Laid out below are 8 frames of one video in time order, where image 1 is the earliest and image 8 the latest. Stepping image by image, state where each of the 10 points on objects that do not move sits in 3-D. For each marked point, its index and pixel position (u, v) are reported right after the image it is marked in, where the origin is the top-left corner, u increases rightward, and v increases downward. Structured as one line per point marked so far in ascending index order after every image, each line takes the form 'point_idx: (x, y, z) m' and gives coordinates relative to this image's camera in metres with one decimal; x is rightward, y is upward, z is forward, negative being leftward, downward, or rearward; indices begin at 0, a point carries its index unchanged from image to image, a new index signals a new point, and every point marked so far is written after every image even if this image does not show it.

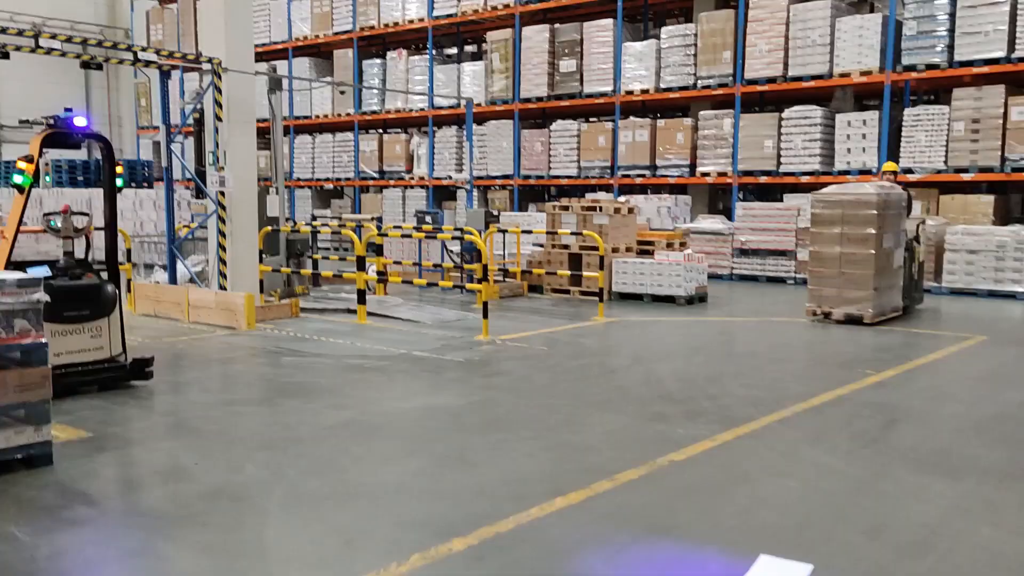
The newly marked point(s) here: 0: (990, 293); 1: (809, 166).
0: (+5.8, -0.1, +10.7) m
1: (+4.2, +1.7, +12.3) m
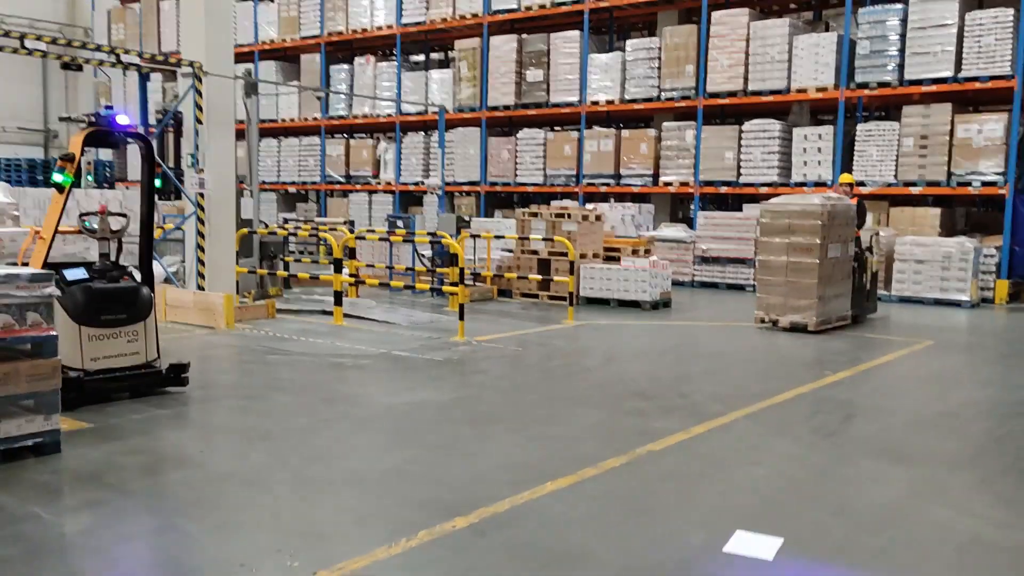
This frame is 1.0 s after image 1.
0: (+5.4, -0.2, +11.3) m
1: (+3.7, +1.6, +12.8) m
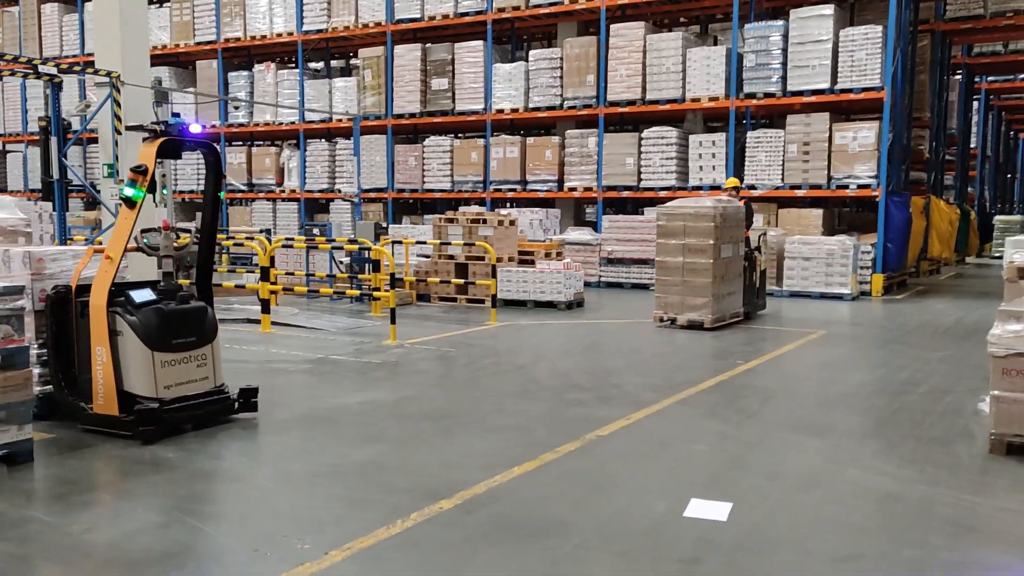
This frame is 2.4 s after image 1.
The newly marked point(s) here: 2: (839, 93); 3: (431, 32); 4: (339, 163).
0: (+4.3, -0.1, +12.2) m
1: (+2.4, +1.6, +13.5) m
2: (+4.6, +2.7, +12.3) m
3: (-1.5, +4.8, +16.5) m
4: (-3.2, +2.3, +16.4) m
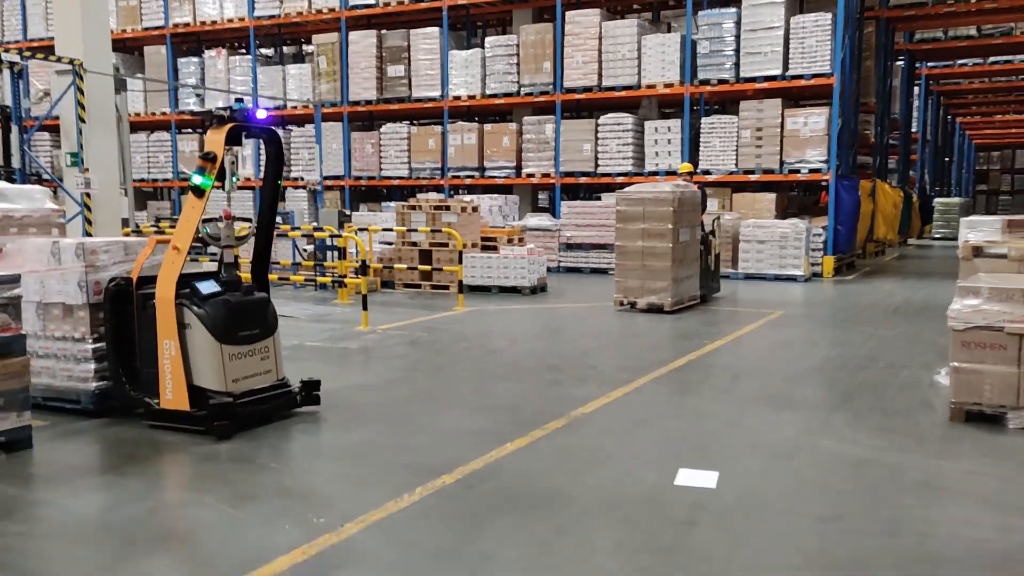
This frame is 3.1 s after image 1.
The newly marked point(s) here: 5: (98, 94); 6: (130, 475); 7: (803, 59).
0: (+3.8, +0.2, +12.5) m
1: (+1.7, +1.9, +13.7) m
2: (+4.0, +3.0, +12.6) m
3: (-2.4, +5.0, +16.4) m
4: (-4.0, +2.5, +16.3) m
5: (-4.5, +2.1, +9.7) m
6: (-1.6, -0.8, +3.7) m
7: (+4.1, +3.2, +12.5) m
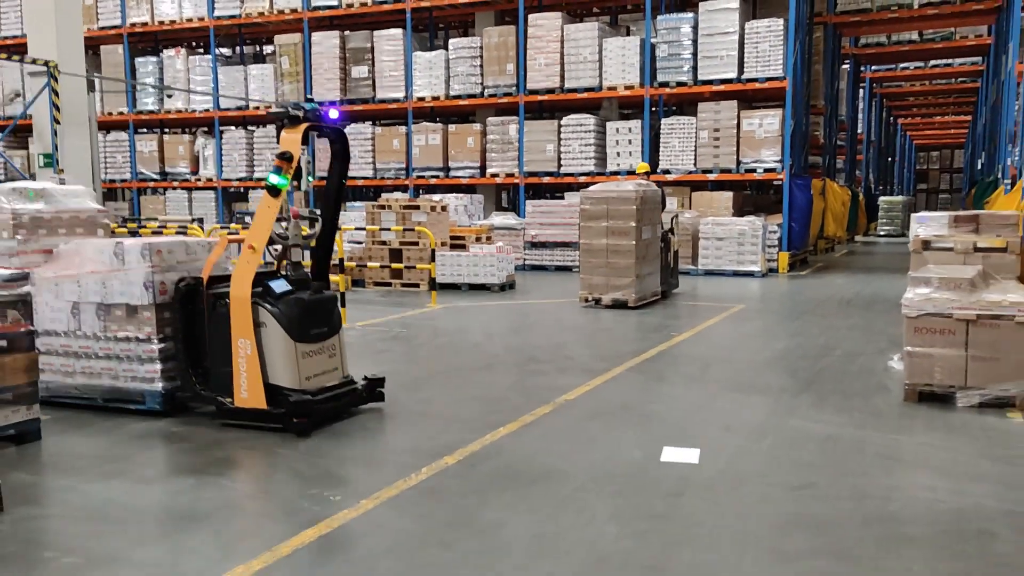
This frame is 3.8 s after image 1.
0: (+3.3, +0.2, +13.0) m
1: (+1.2, +1.9, +14.1) m
2: (+3.5, +3.0, +13.1) m
3: (-3.1, +5.0, +16.5) m
4: (-4.7, +2.5, +16.3) m
5: (-4.8, +2.1, +9.8) m
6: (-1.6, -0.8, +3.9) m
7: (+3.6, +3.3, +12.9) m
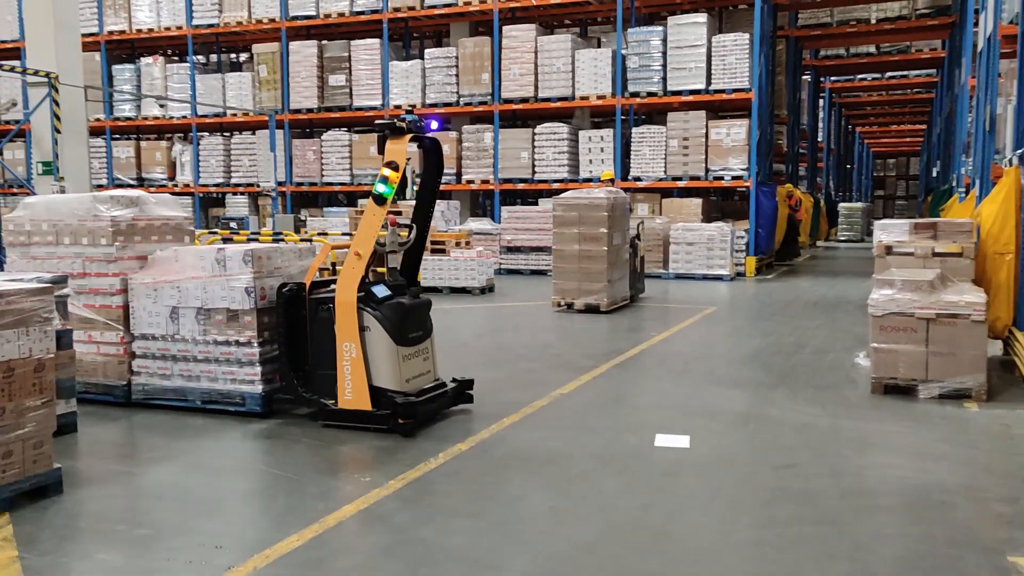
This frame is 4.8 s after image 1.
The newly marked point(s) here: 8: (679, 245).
0: (+2.9, +0.2, +13.5) m
1: (+0.8, +1.9, +14.5) m
2: (+3.1, +3.0, +13.6) m
3: (-3.6, +4.9, +16.8) m
4: (-5.2, +2.4, +16.5) m
5: (-5.0, +2.1, +9.9) m
6: (-1.6, -0.8, +4.2) m
7: (+3.2, +3.2, +13.4) m
8: (+2.6, +0.7, +13.5) m
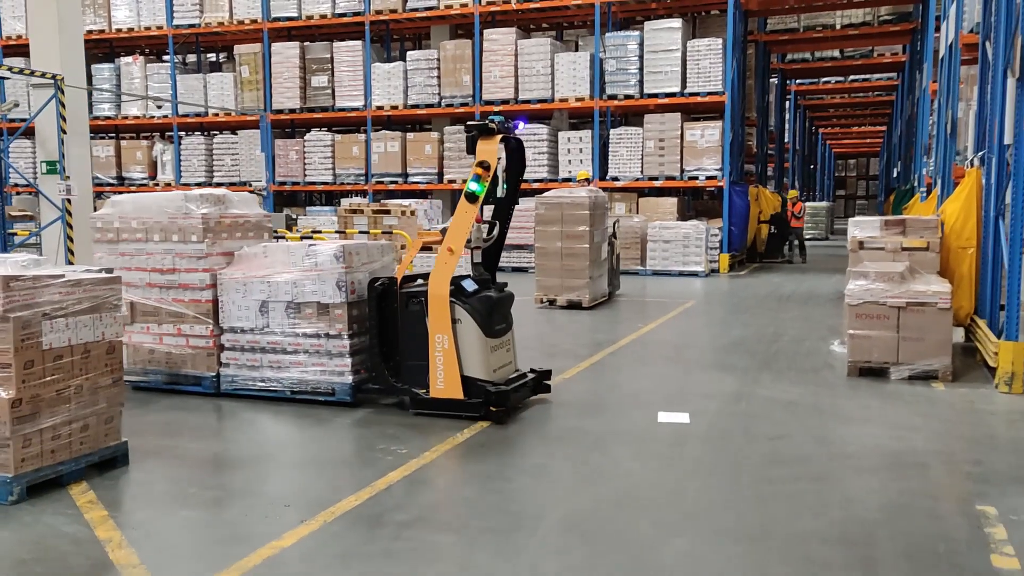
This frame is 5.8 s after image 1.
0: (+2.7, +0.2, +14.0) m
1: (+0.5, +1.9, +14.9) m
2: (+2.8, +3.1, +14.1) m
3: (-4.0, +5.0, +17.0) m
4: (-5.6, +2.5, +16.7) m
5: (-5.2, +2.1, +10.1) m
6: (-1.5, -0.7, +4.5) m
7: (+3.0, +3.3, +14.0) m
8: (+2.3, +0.7, +14.0) m
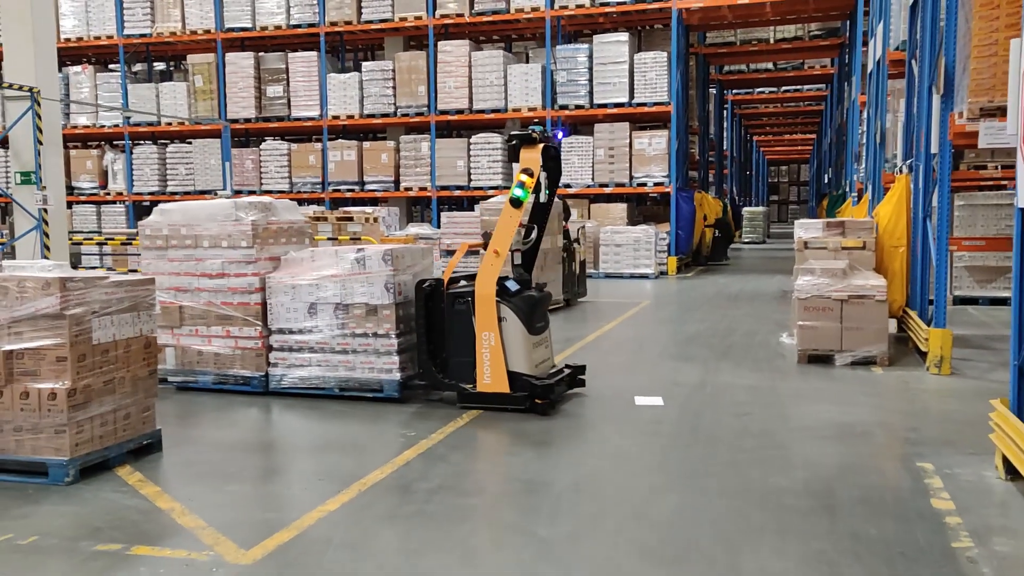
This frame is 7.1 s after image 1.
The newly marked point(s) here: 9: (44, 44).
0: (+2.0, +0.2, +14.6) m
1: (-0.3, +1.9, +15.4) m
2: (+2.1, +3.0, +14.7) m
3: (-4.9, +4.8, +17.2) m
4: (-6.5, +2.3, +16.7) m
5: (-5.6, +2.0, +10.2) m
6: (-1.5, -0.7, +4.8) m
7: (+2.2, +3.3, +14.6) m
8: (+1.6, +0.7, +14.6) m
9: (-5.1, +2.6, +9.6) m
